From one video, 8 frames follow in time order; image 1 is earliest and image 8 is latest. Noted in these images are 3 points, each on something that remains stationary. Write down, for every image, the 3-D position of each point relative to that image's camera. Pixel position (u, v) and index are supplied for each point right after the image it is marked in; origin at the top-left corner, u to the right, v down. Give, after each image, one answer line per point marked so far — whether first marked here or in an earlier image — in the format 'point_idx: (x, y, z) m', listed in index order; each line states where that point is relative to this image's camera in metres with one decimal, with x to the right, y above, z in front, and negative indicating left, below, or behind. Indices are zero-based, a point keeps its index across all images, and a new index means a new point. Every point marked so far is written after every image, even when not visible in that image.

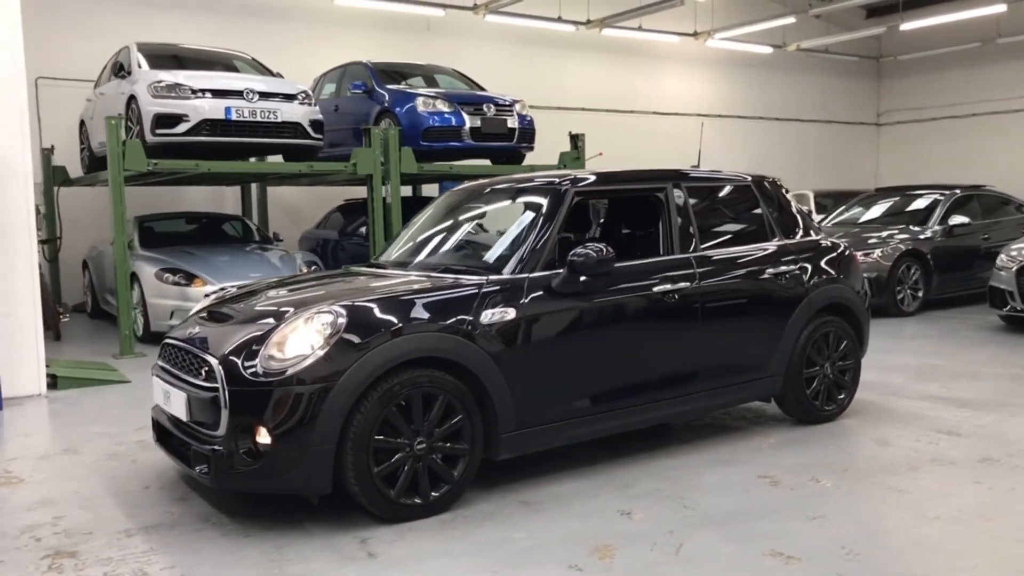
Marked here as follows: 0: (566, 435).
0: (+0.2, -0.6, +3.5) m
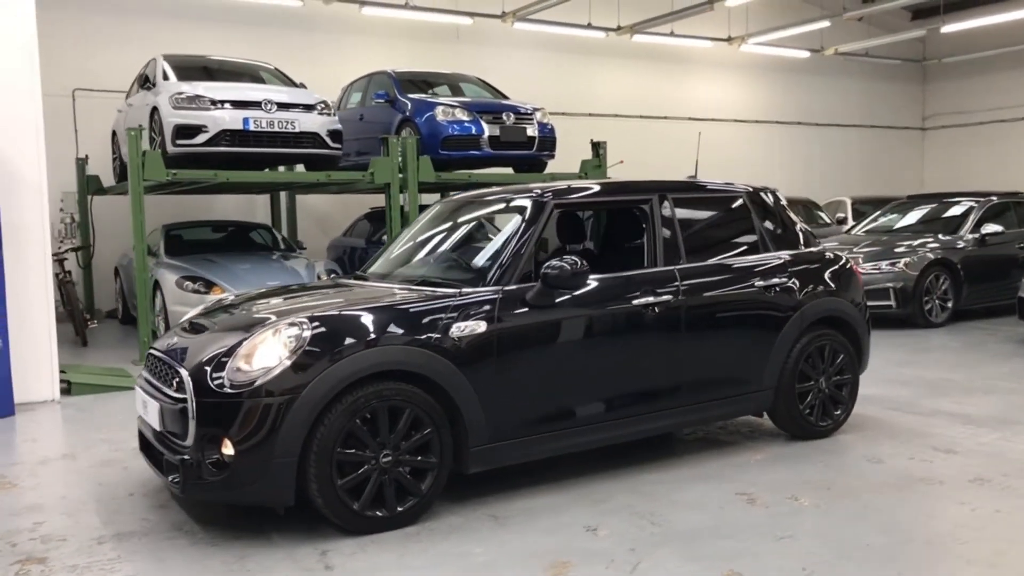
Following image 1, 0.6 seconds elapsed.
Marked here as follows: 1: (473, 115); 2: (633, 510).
0: (+0.1, -0.7, +3.5) m
1: (-0.4, +2.0, +9.4) m
2: (+0.5, -0.9, +3.3) m
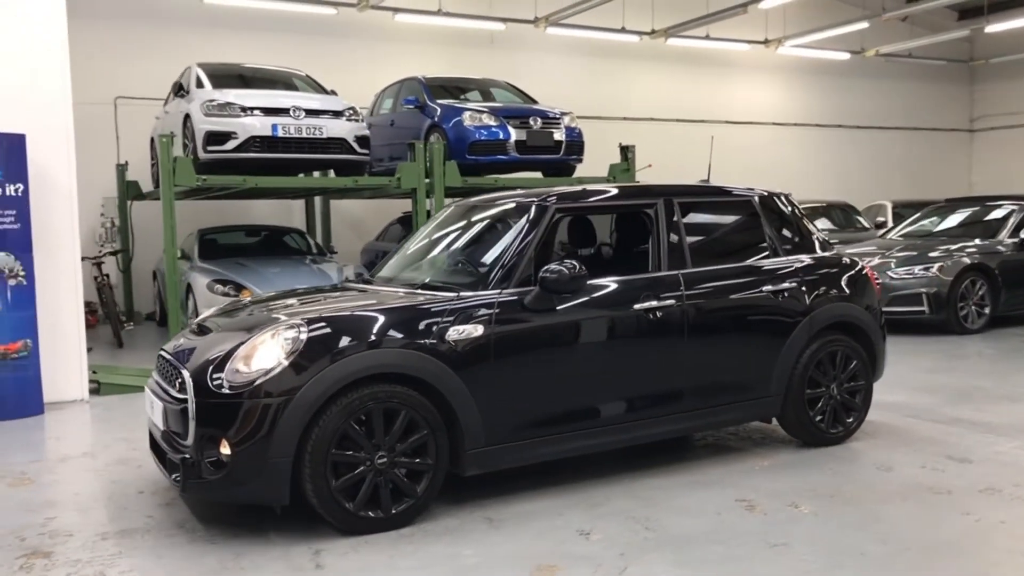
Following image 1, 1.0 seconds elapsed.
0: (+0.1, -0.7, +3.5) m
1: (-0.1, +2.0, +9.5) m
2: (+0.5, -0.9, +3.2) m
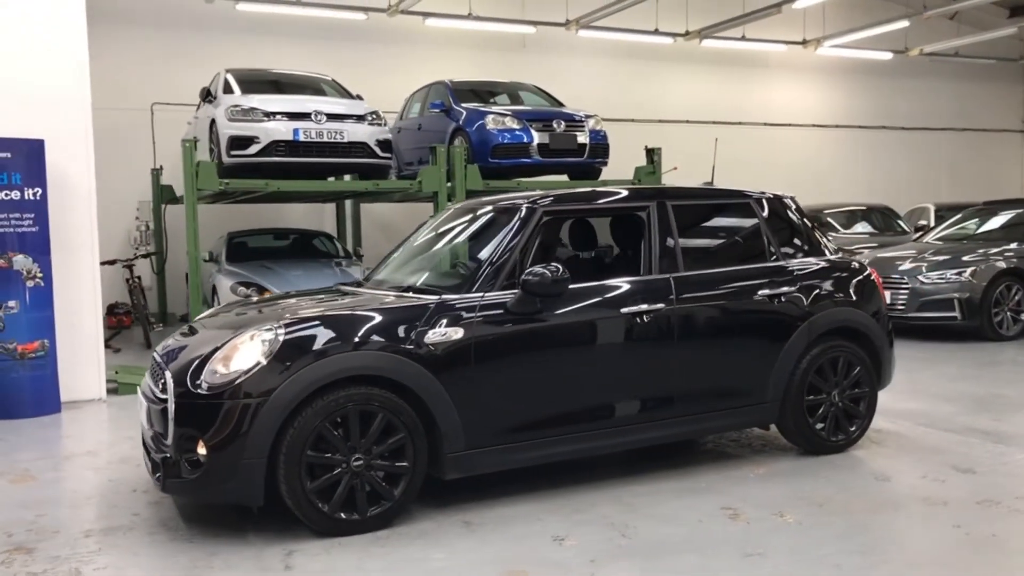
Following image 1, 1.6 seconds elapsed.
0: (0.0, -0.7, +3.5) m
1: (+0.2, +1.9, +9.4) m
2: (+0.4, -0.9, +3.2) m
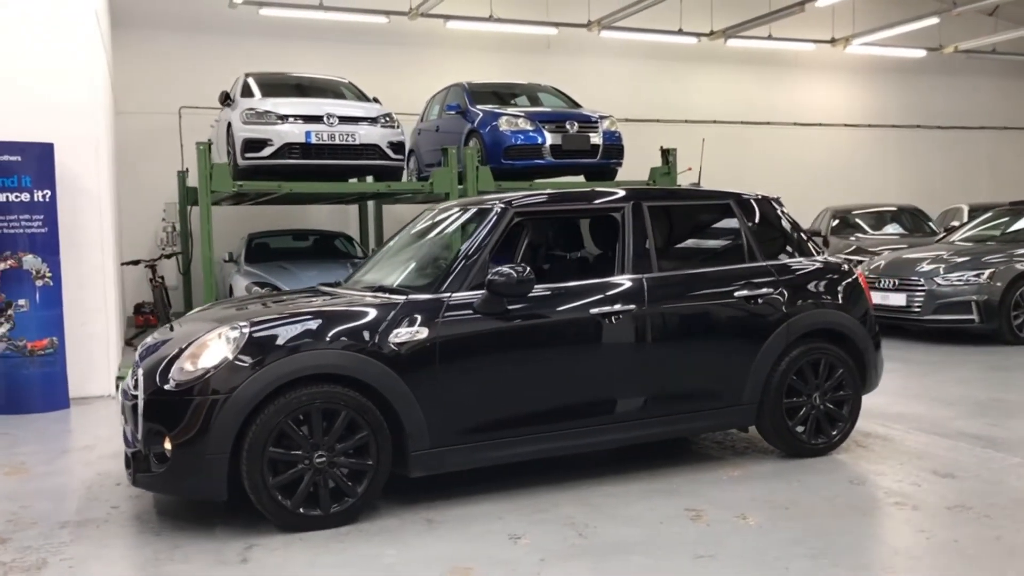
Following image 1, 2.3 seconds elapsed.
0: (-0.1, -0.7, +3.5) m
1: (+0.3, +1.9, +9.5) m
2: (+0.2, -0.9, +3.2) m
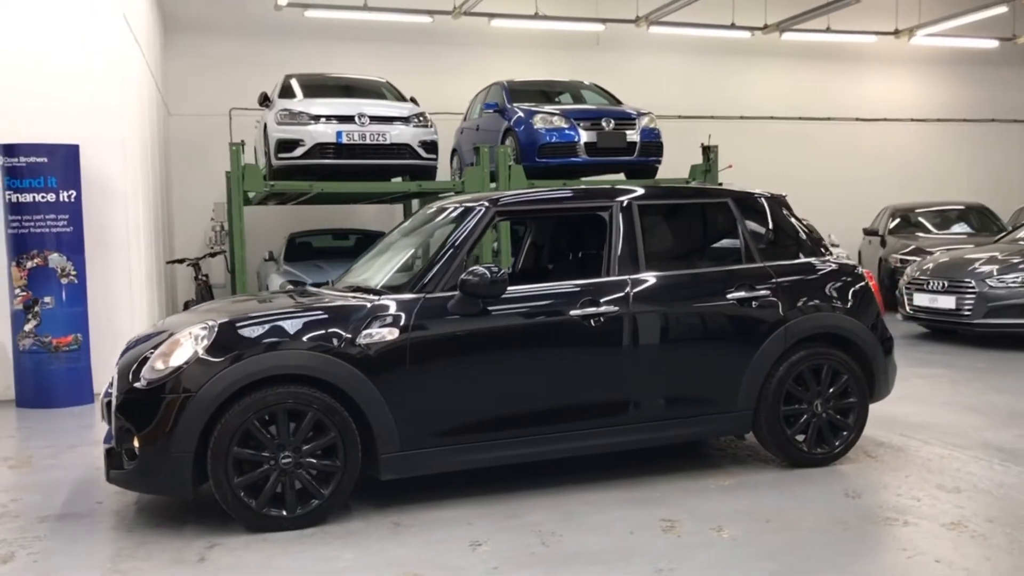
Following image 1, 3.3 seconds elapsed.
0: (-0.2, -0.7, +3.5) m
1: (+0.6, +1.9, +9.4) m
2: (+0.1, -0.9, +3.1) m
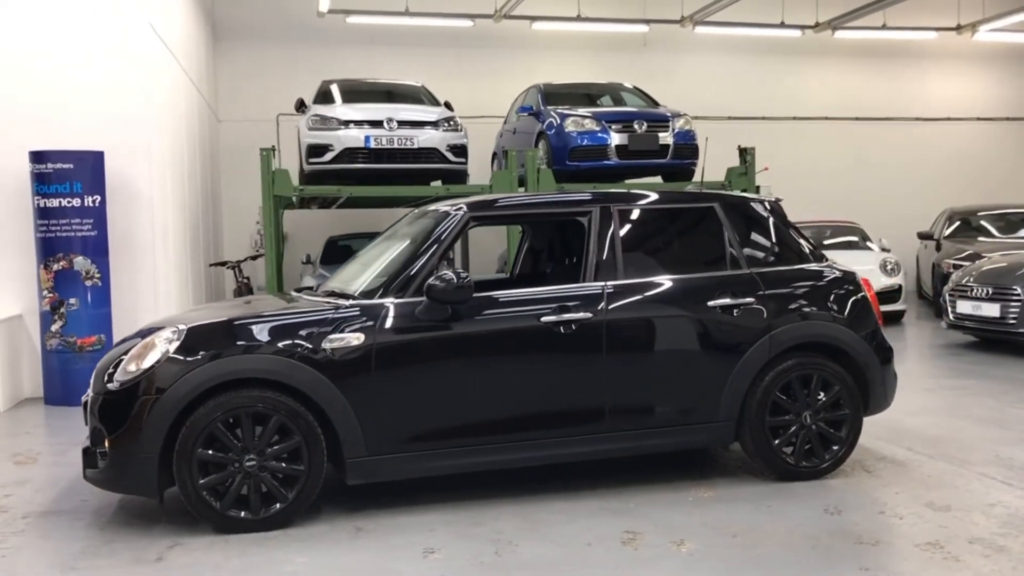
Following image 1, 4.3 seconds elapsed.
0: (-0.4, -0.8, +3.5) m
1: (+0.9, +1.9, +9.3) m
2: (-0.1, -1.0, +3.1) m
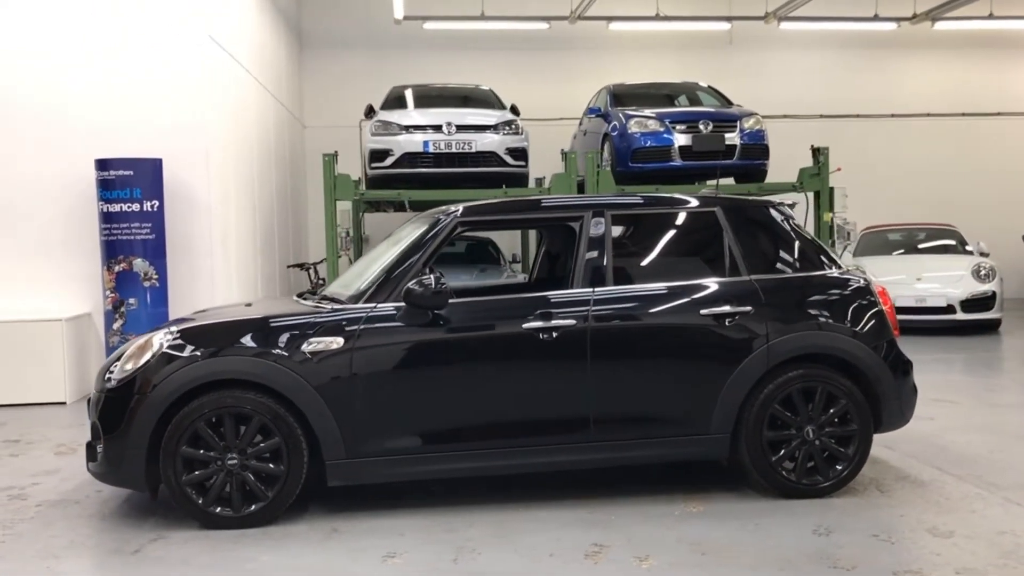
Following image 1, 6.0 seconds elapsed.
0: (-0.4, -0.8, +3.5) m
1: (+1.5, +1.8, +9.1) m
2: (-0.2, -1.0, +3.1) m
